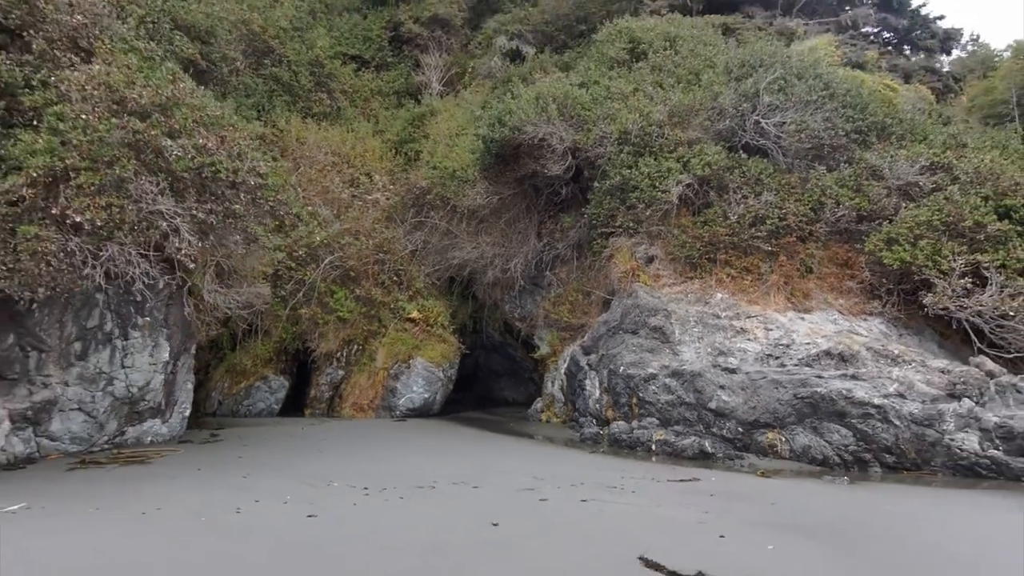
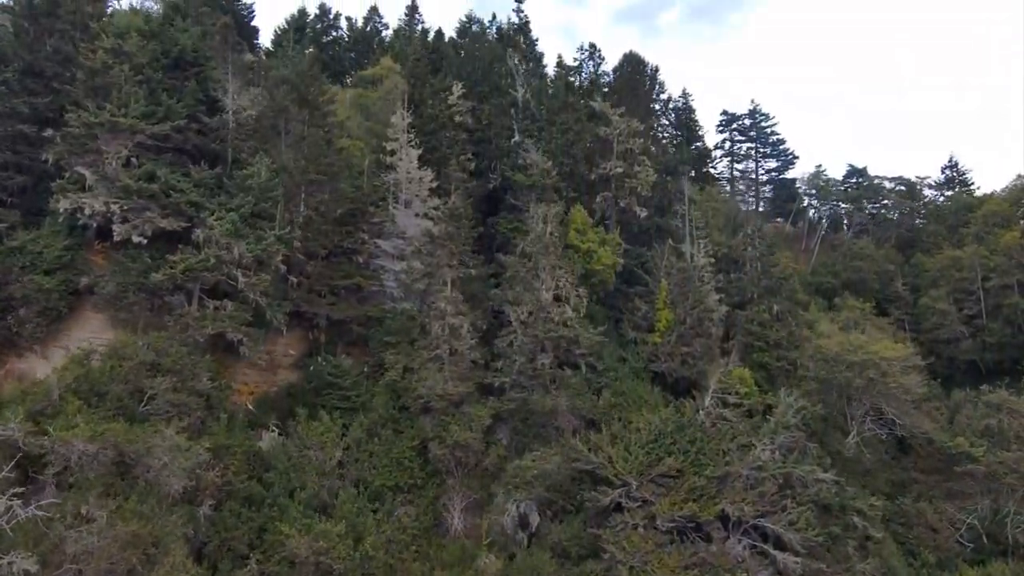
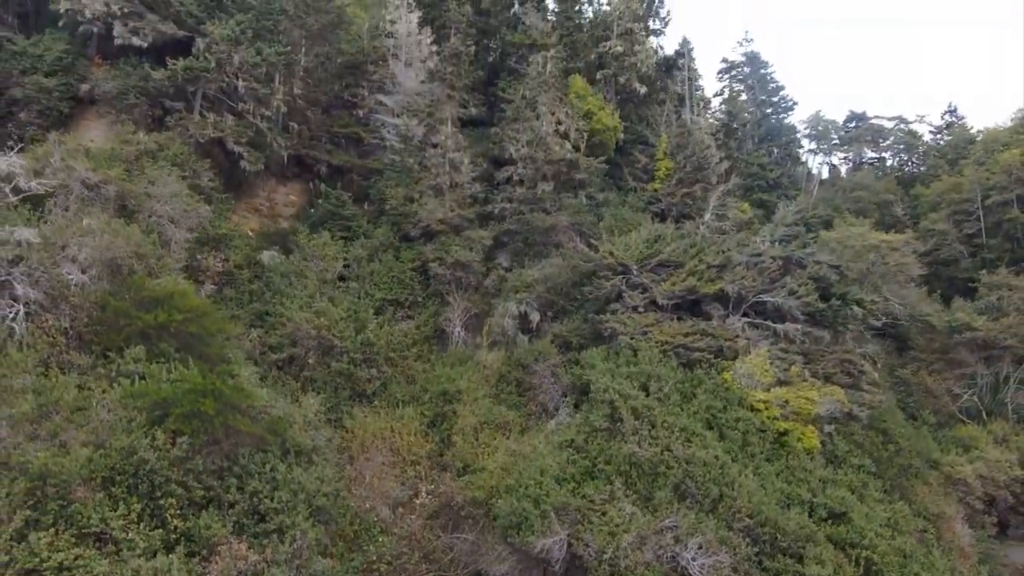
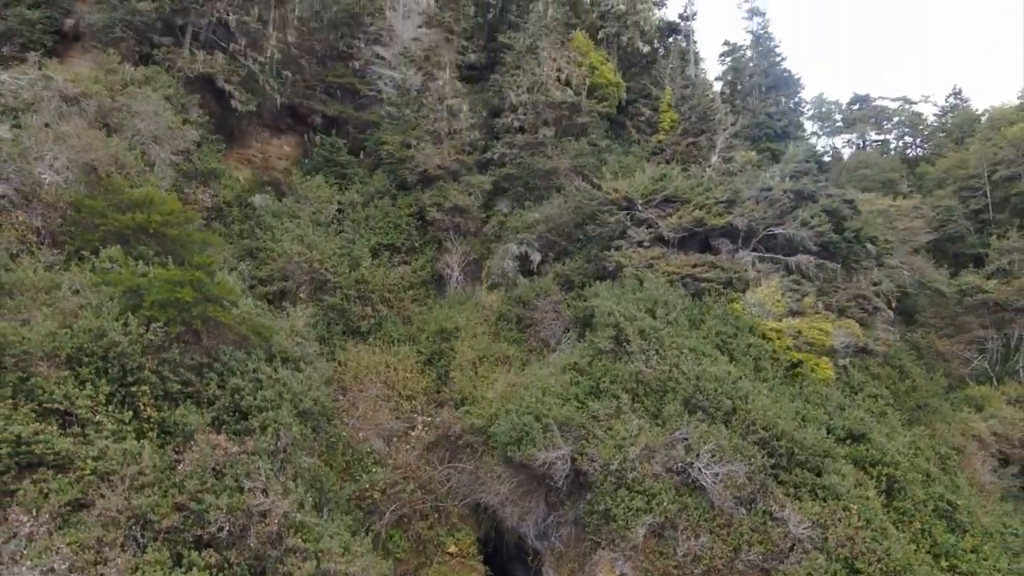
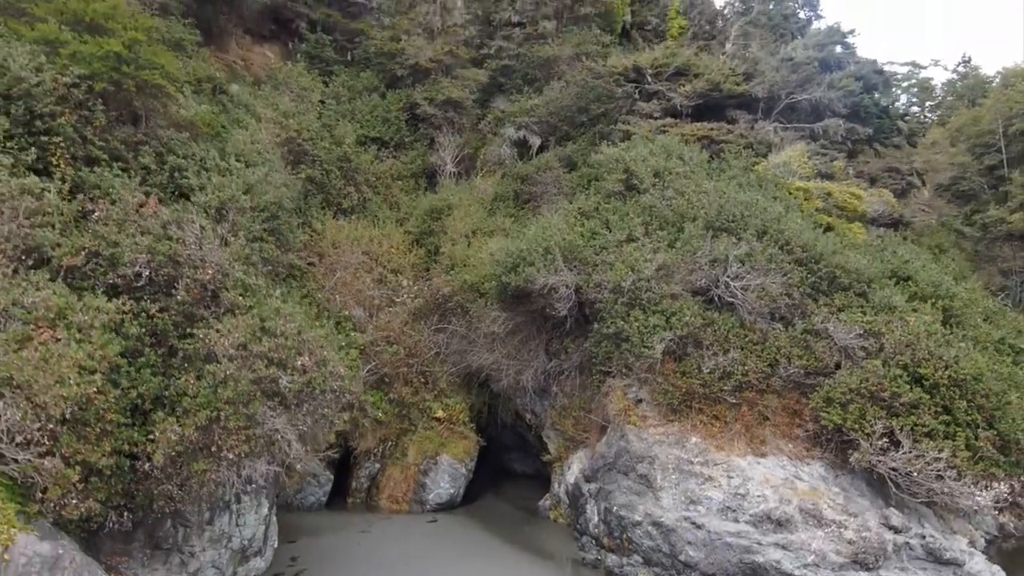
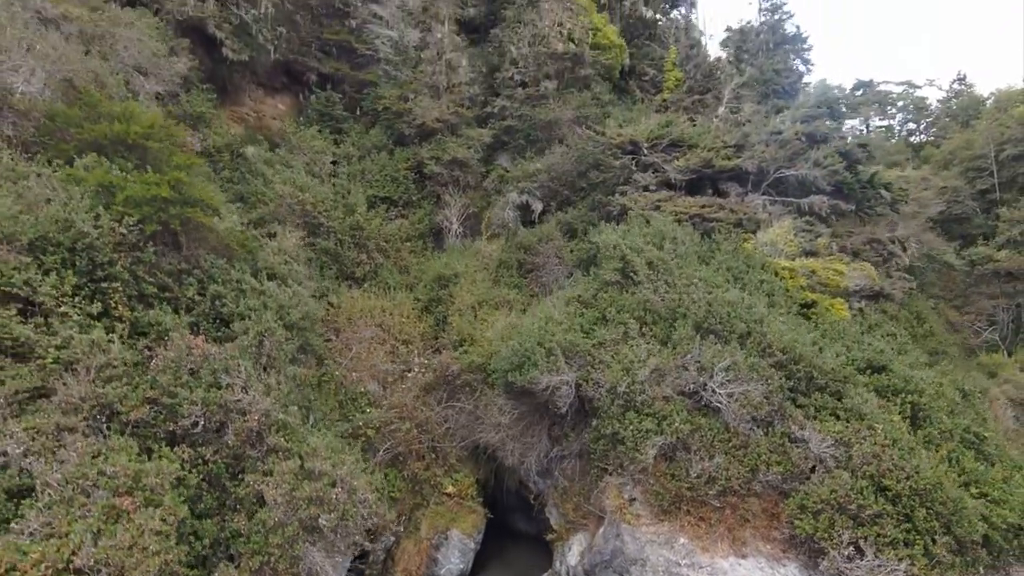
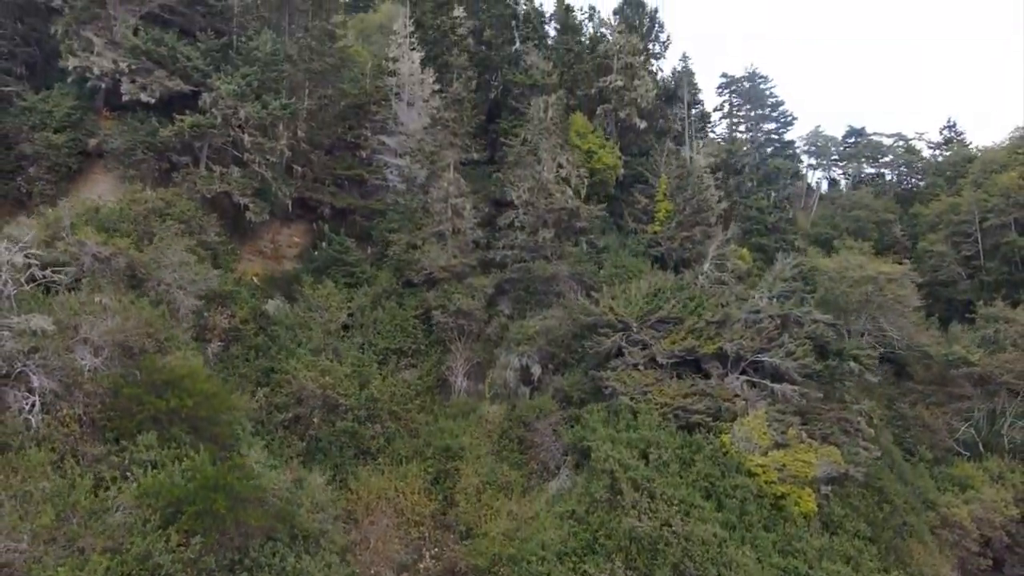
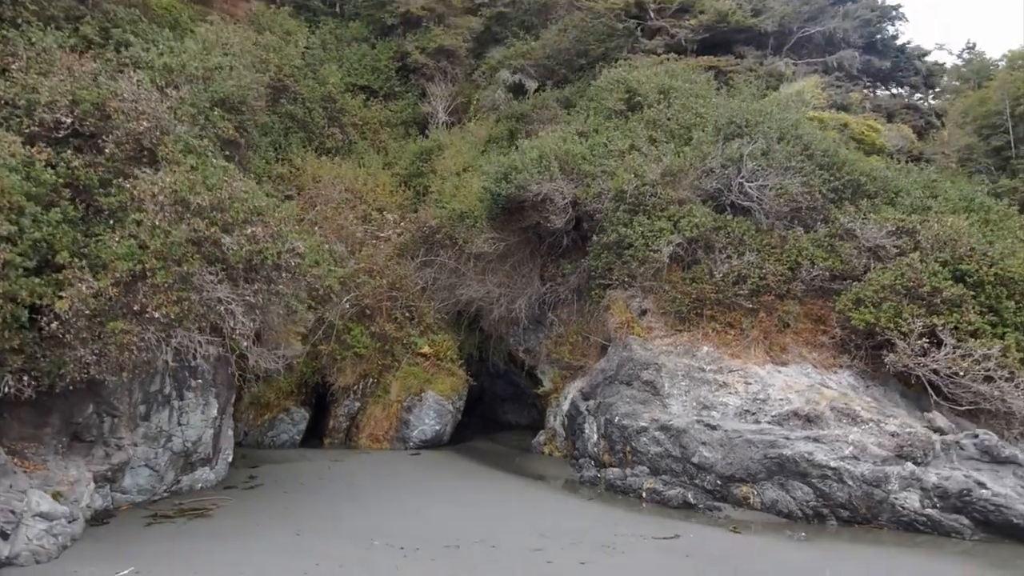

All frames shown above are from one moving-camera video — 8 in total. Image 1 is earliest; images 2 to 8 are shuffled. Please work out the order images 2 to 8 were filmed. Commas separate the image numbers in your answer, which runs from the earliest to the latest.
8, 5, 6, 4, 3, 7, 2
